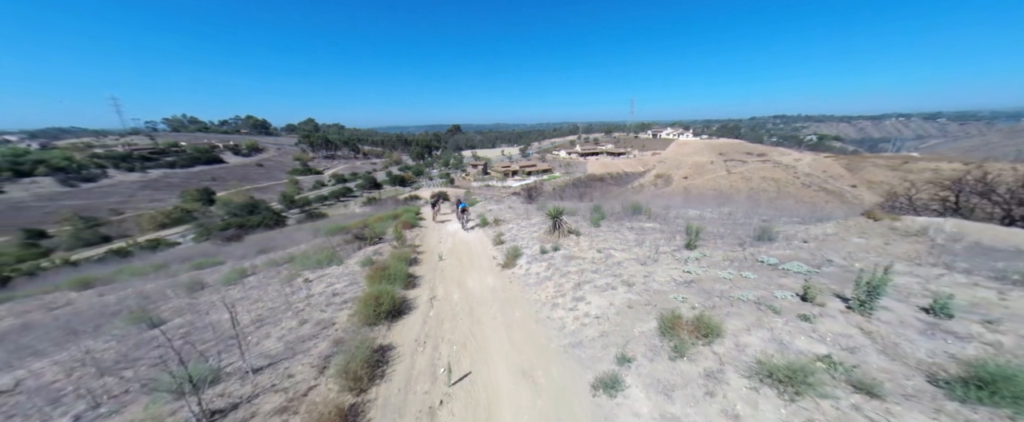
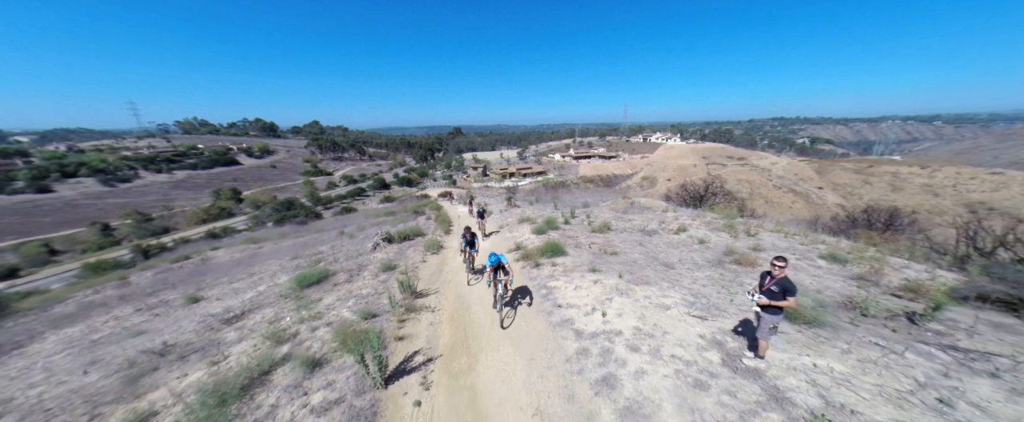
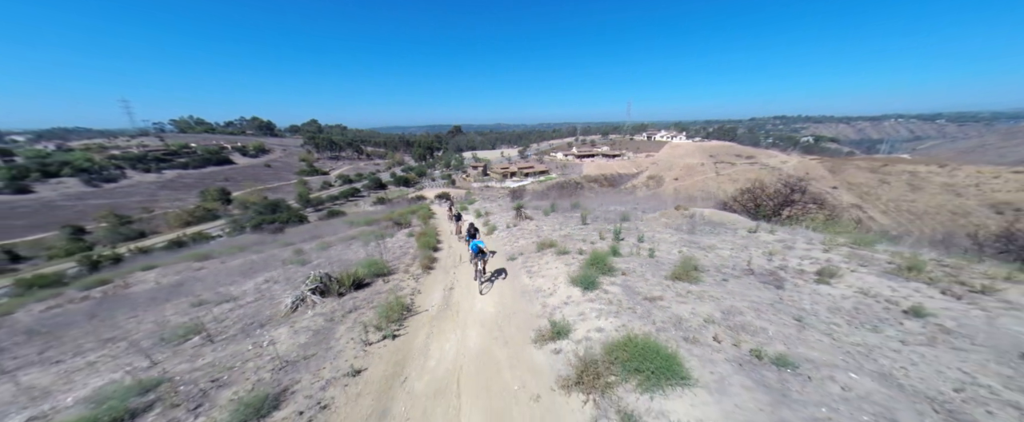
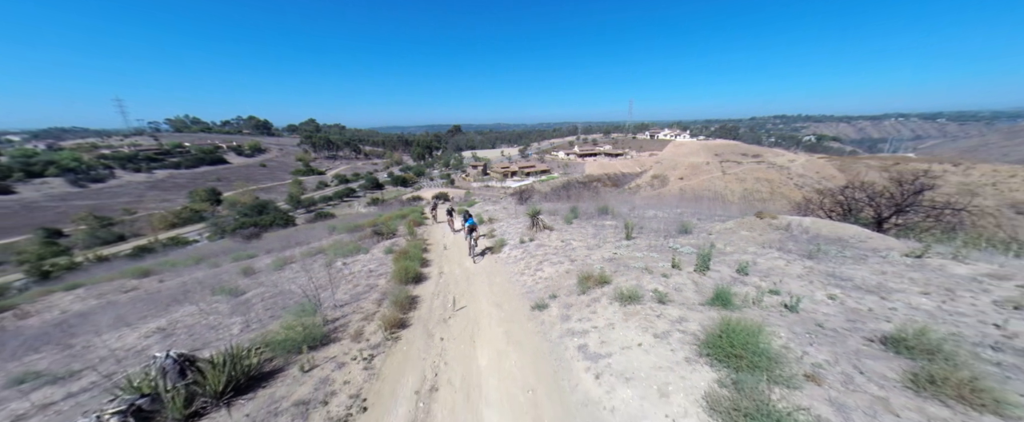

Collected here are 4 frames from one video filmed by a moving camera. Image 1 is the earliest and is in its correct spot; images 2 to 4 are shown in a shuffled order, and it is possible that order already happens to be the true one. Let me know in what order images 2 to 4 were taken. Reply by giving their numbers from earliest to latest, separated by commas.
4, 3, 2
